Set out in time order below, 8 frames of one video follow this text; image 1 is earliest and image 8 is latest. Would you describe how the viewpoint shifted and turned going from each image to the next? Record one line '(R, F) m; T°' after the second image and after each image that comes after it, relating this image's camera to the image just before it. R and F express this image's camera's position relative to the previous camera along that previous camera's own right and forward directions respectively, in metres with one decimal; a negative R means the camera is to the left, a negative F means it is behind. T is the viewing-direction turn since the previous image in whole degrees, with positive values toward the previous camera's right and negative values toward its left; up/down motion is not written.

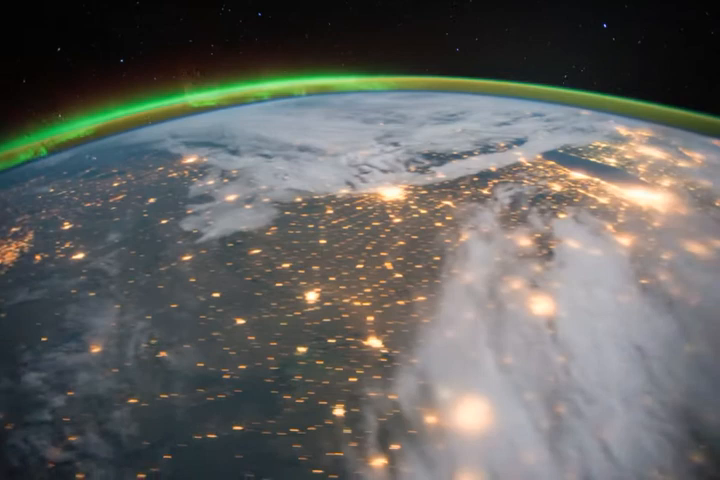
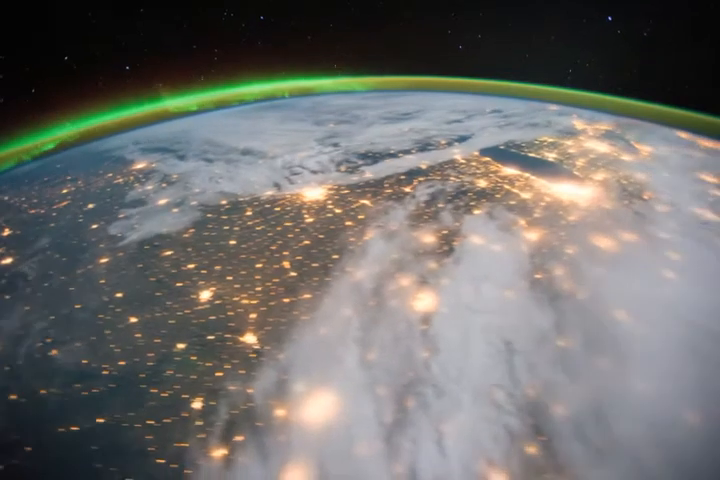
(+1.0, 0.0) m; -1°
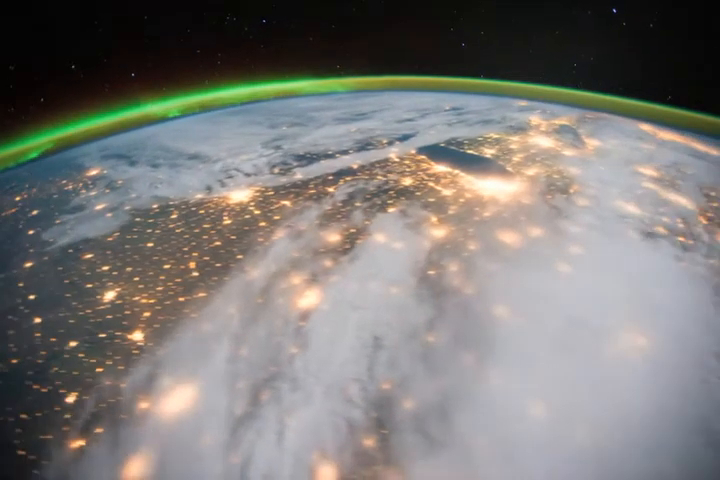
(+1.0, 0.0) m; -1°
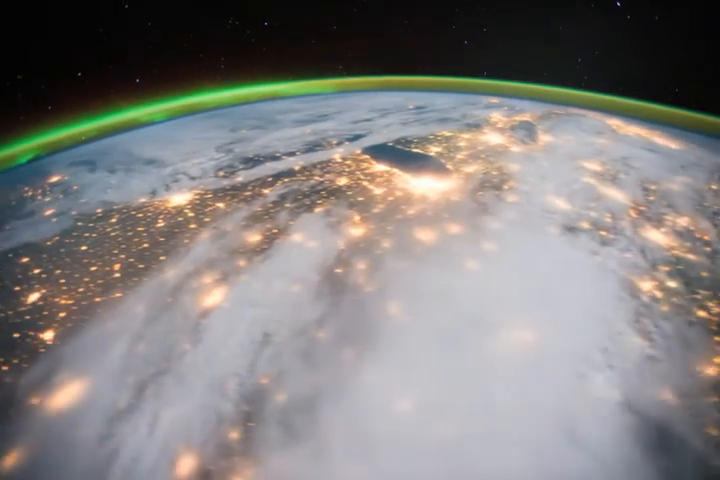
(+0.9, 0.0) m; -1°
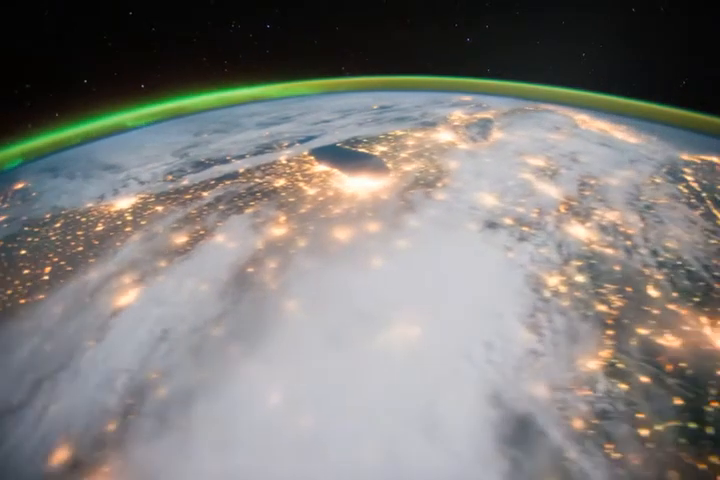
(+0.9, 0.0) m; -1°
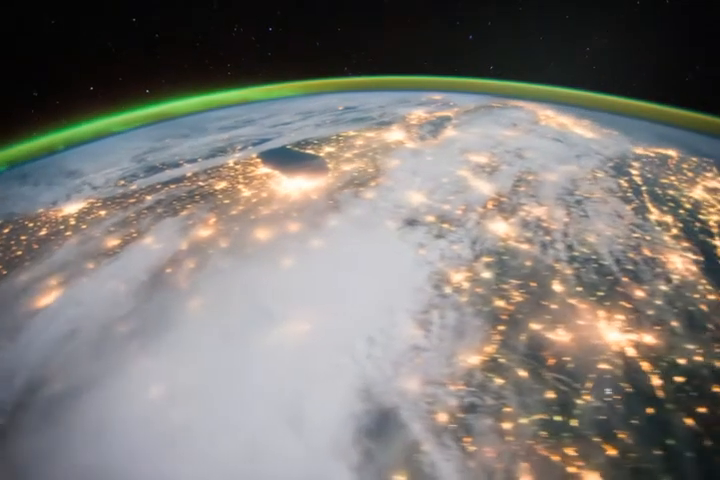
(+0.9, 0.0) m; -1°
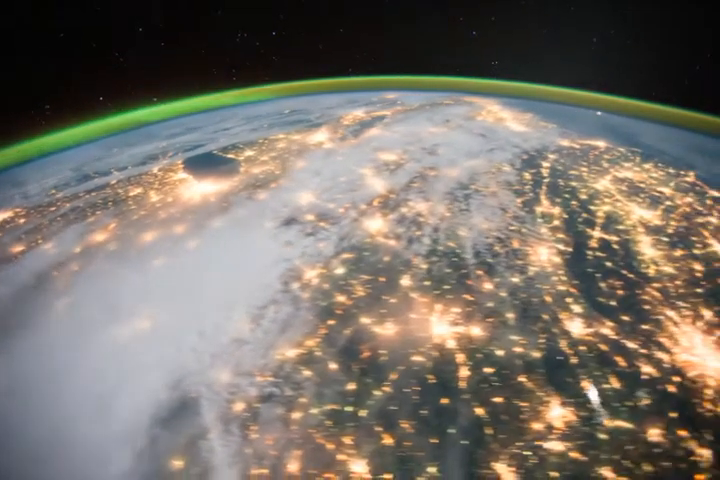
(+1.4, 0.0) m; -1°
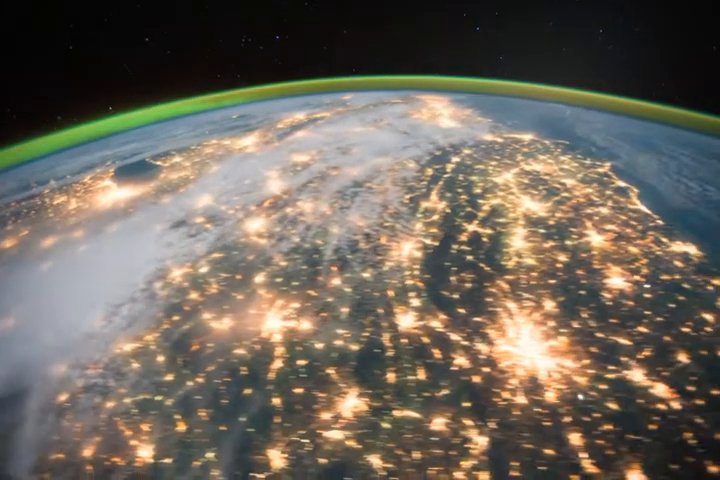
(+1.4, 0.0) m; -1°
